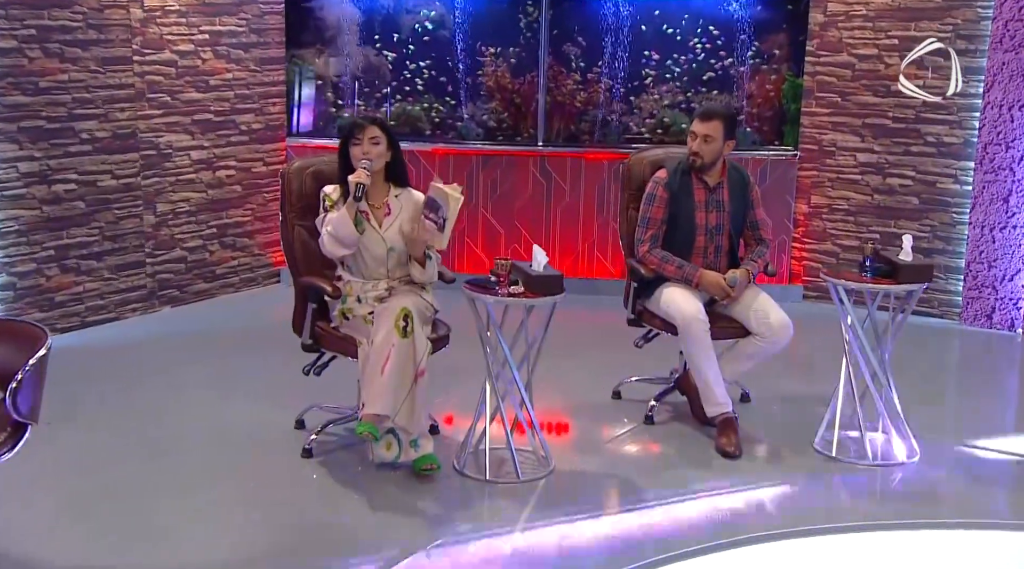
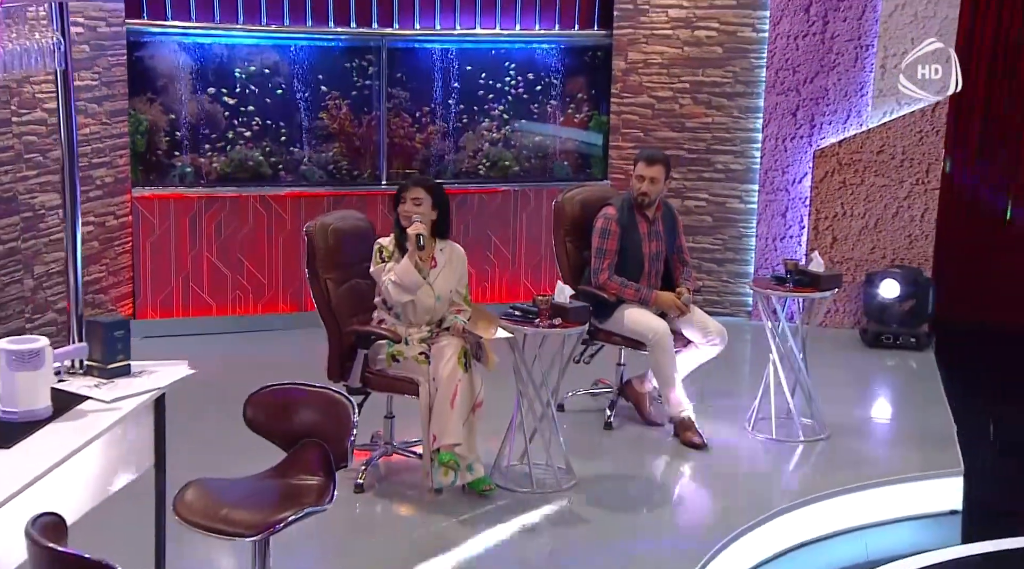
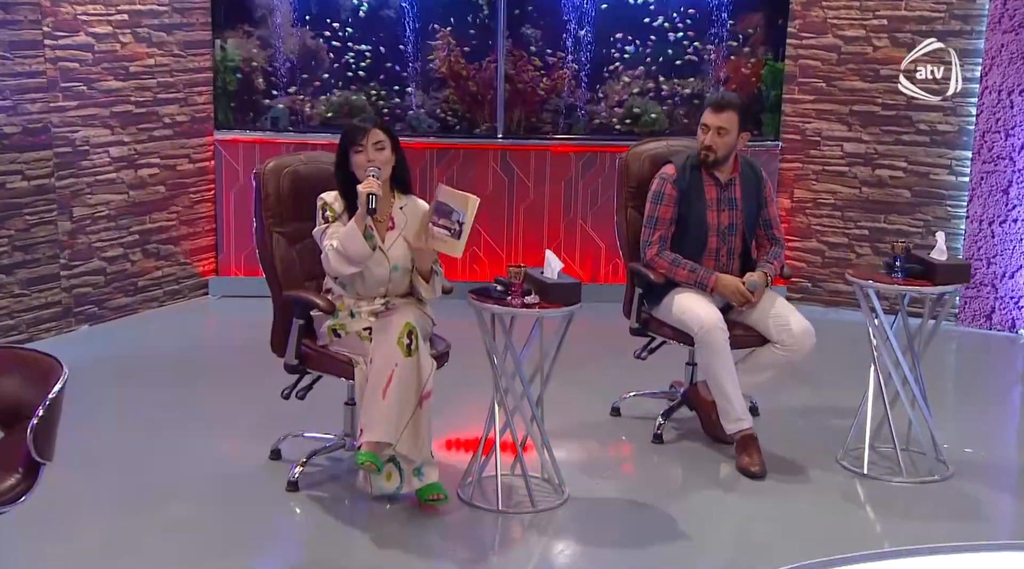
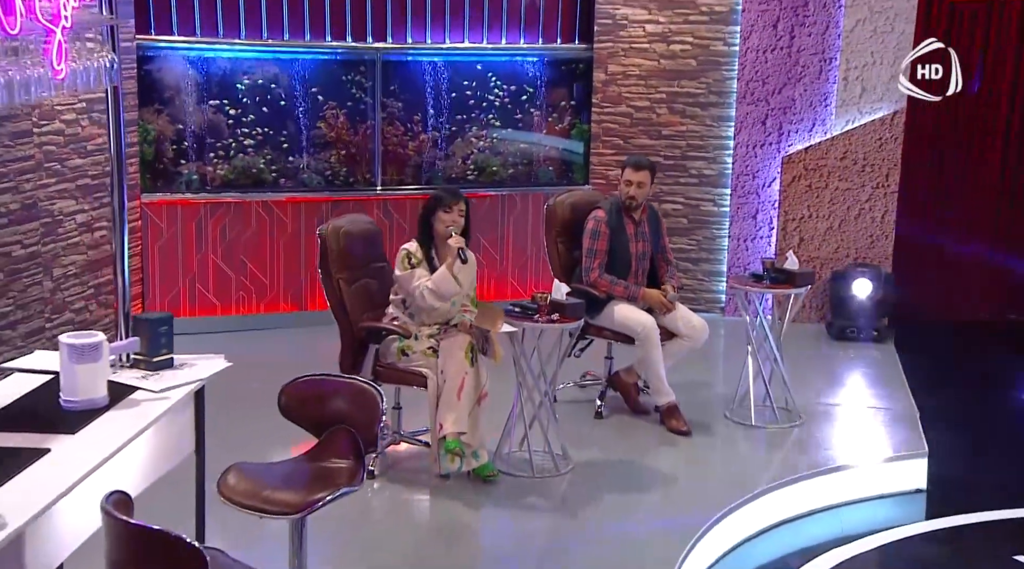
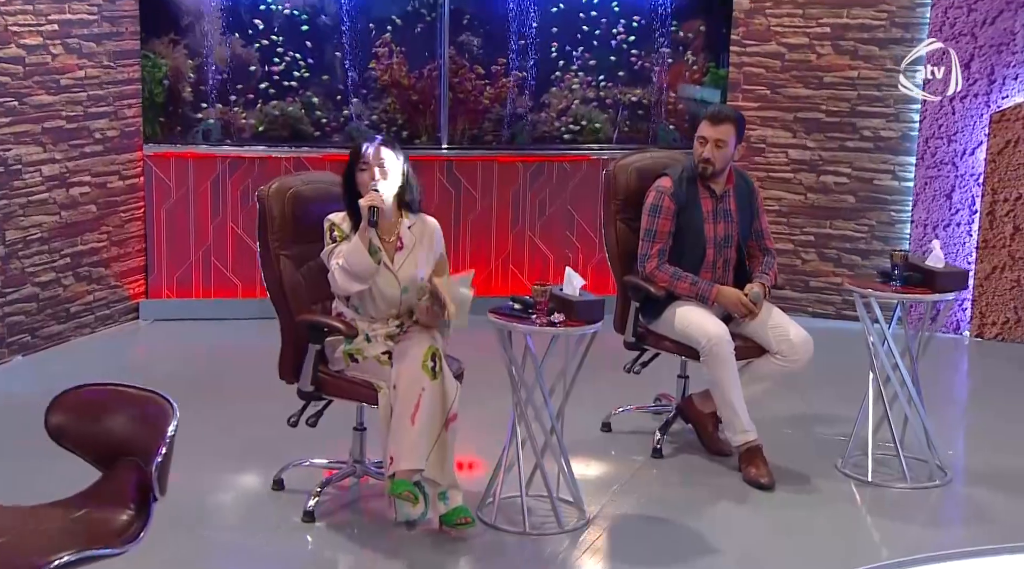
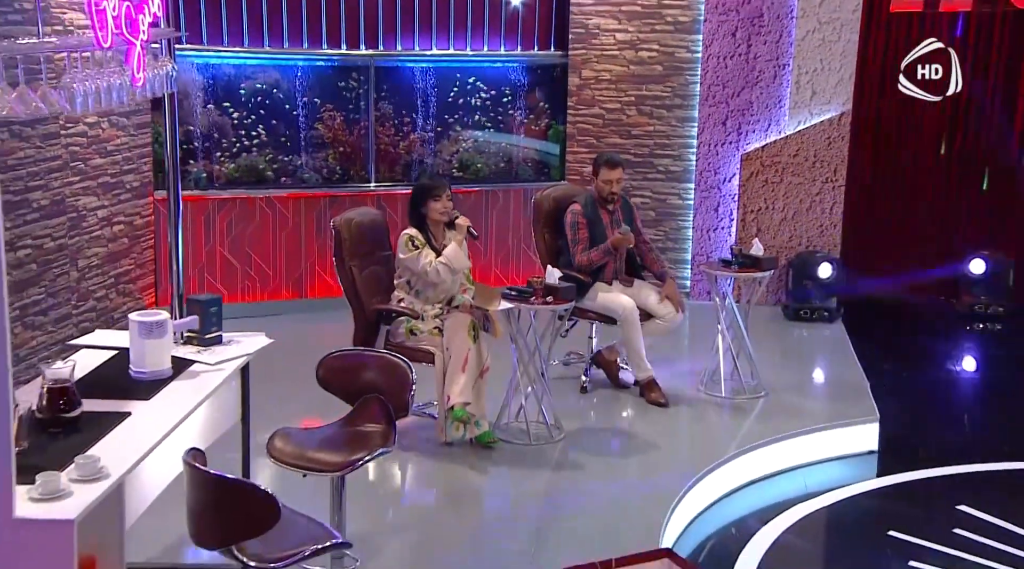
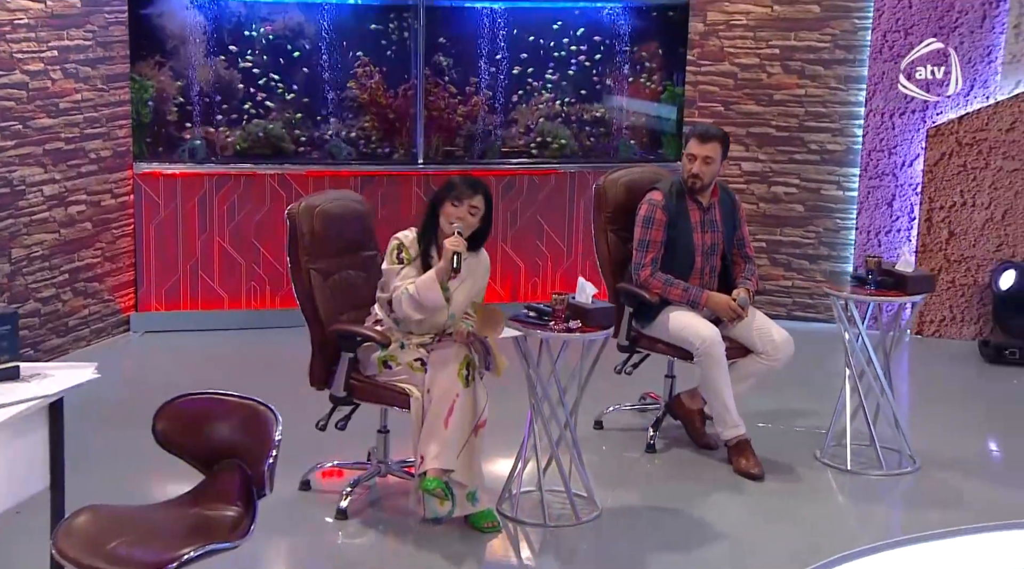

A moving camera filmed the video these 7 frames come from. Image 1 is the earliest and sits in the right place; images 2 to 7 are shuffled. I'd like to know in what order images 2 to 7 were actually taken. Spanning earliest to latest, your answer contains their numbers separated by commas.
3, 5, 7, 2, 4, 6
